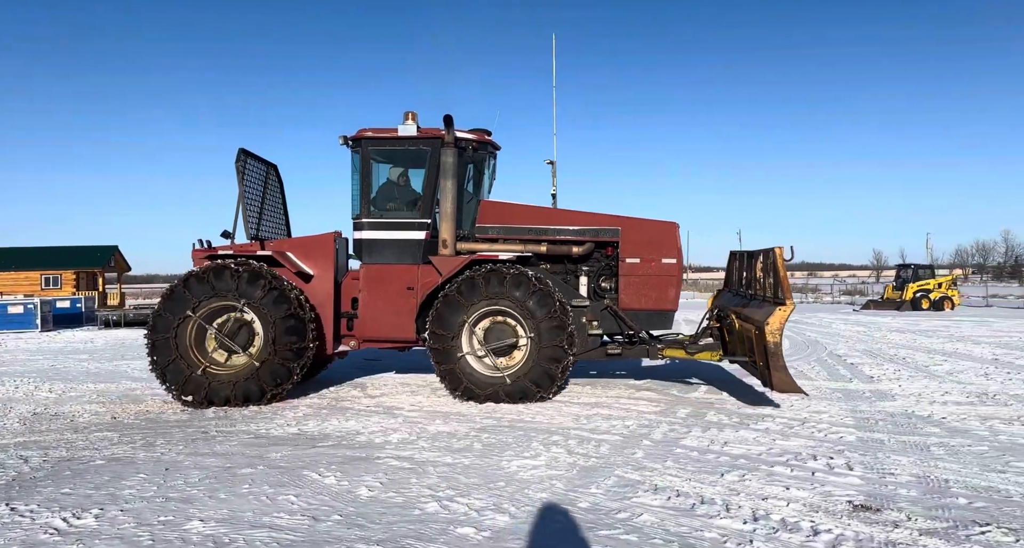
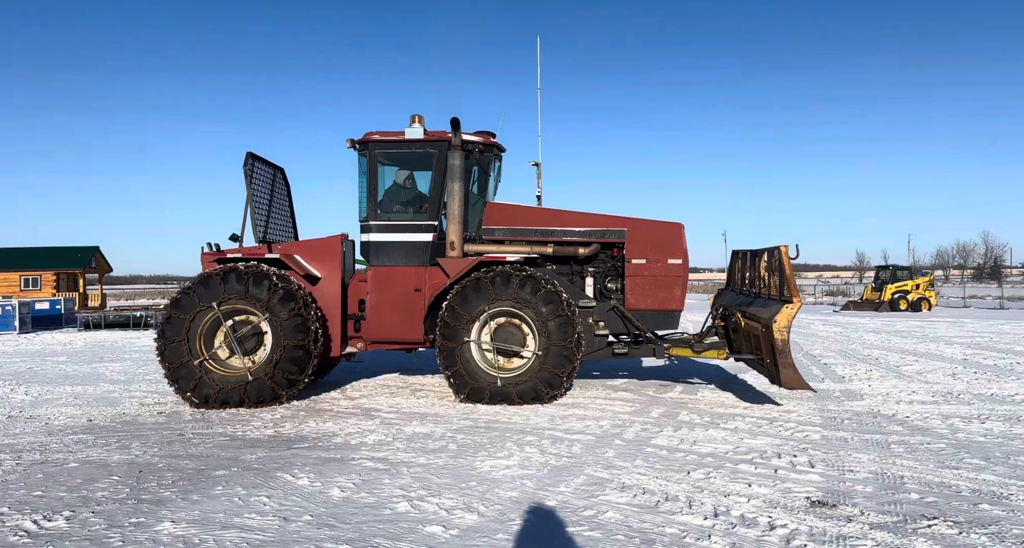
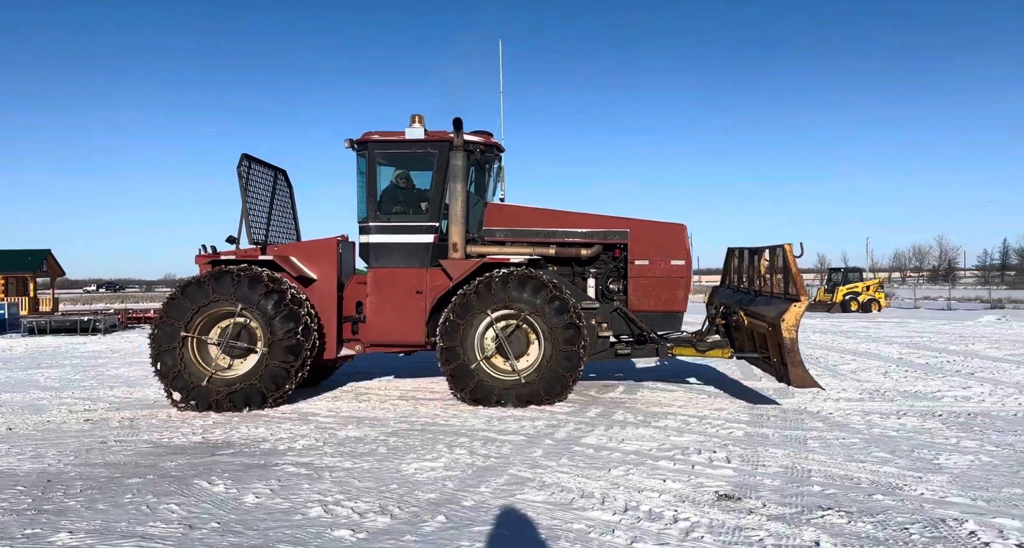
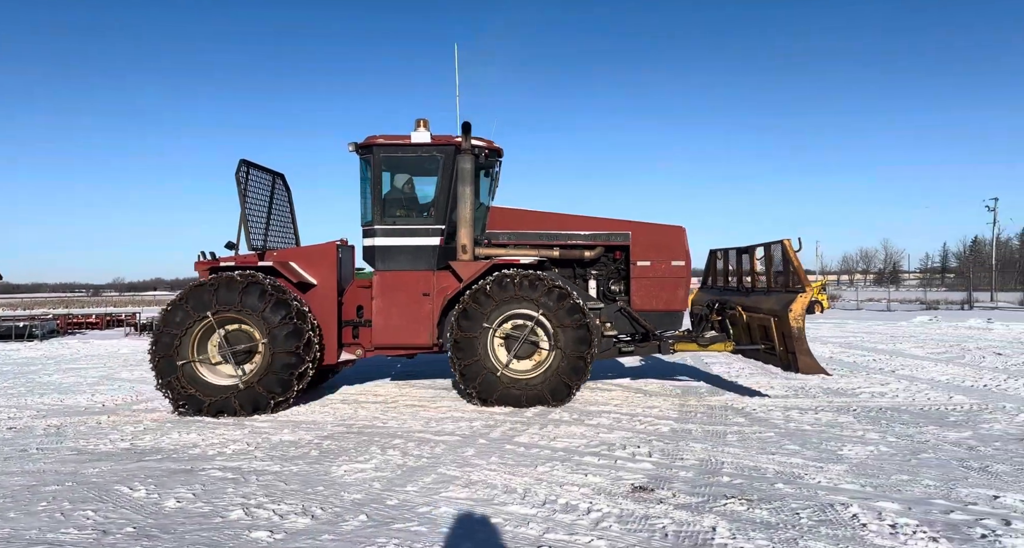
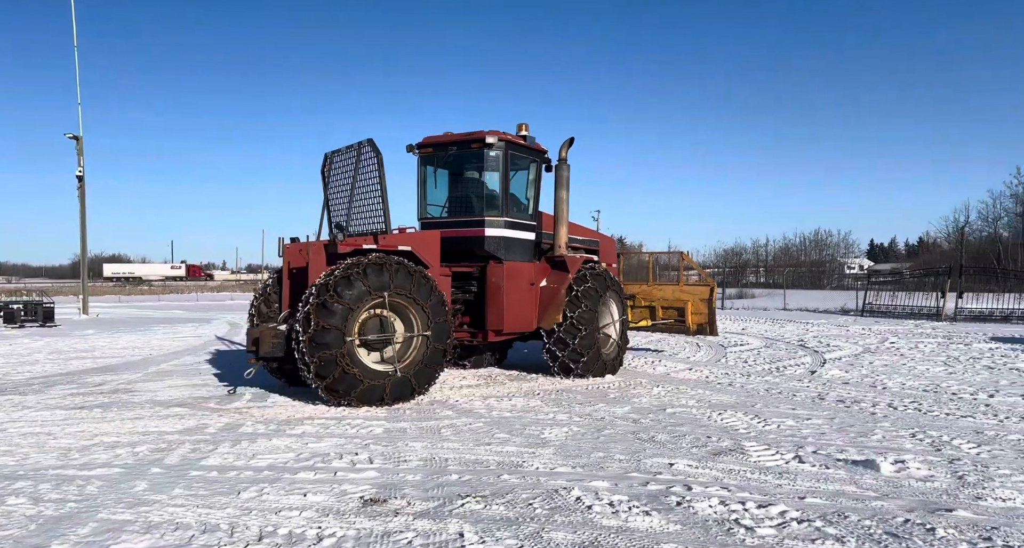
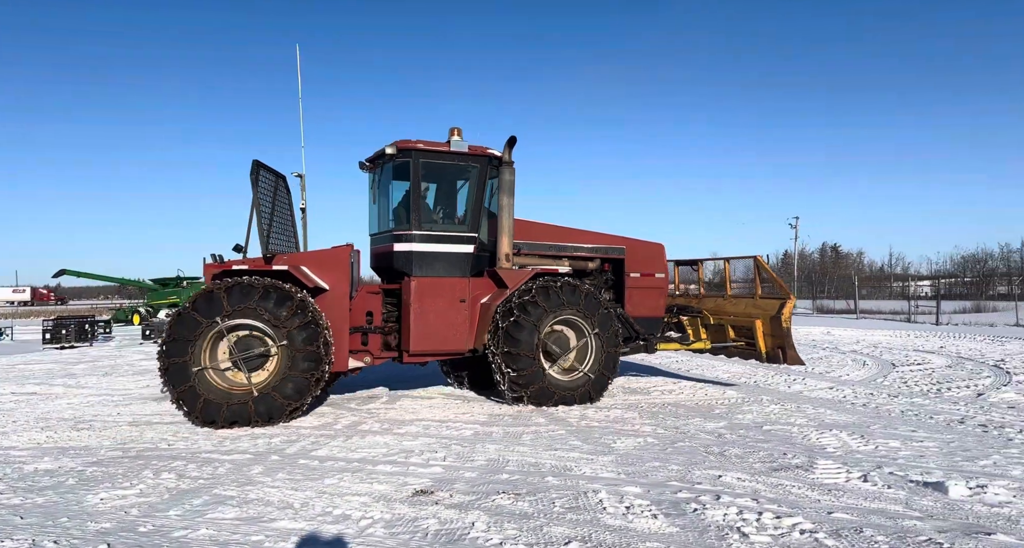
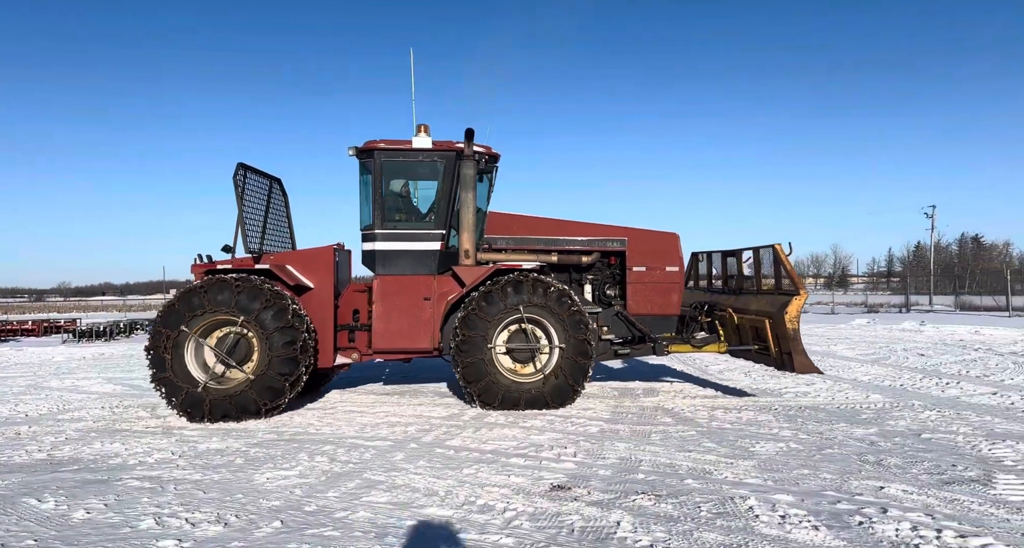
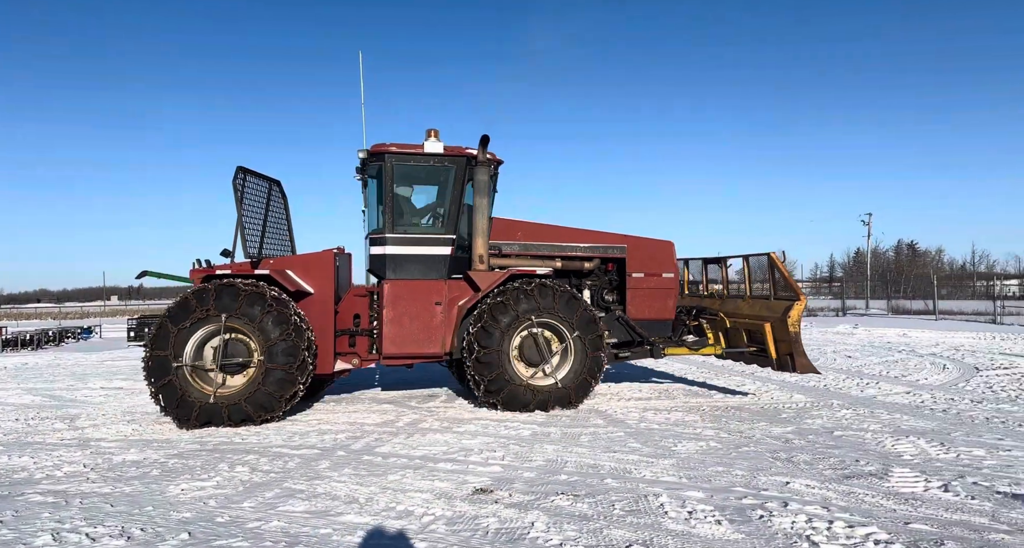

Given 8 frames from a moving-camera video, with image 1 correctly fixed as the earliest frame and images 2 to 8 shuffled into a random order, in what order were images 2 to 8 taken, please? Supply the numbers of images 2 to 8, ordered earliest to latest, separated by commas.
2, 3, 4, 7, 8, 6, 5
